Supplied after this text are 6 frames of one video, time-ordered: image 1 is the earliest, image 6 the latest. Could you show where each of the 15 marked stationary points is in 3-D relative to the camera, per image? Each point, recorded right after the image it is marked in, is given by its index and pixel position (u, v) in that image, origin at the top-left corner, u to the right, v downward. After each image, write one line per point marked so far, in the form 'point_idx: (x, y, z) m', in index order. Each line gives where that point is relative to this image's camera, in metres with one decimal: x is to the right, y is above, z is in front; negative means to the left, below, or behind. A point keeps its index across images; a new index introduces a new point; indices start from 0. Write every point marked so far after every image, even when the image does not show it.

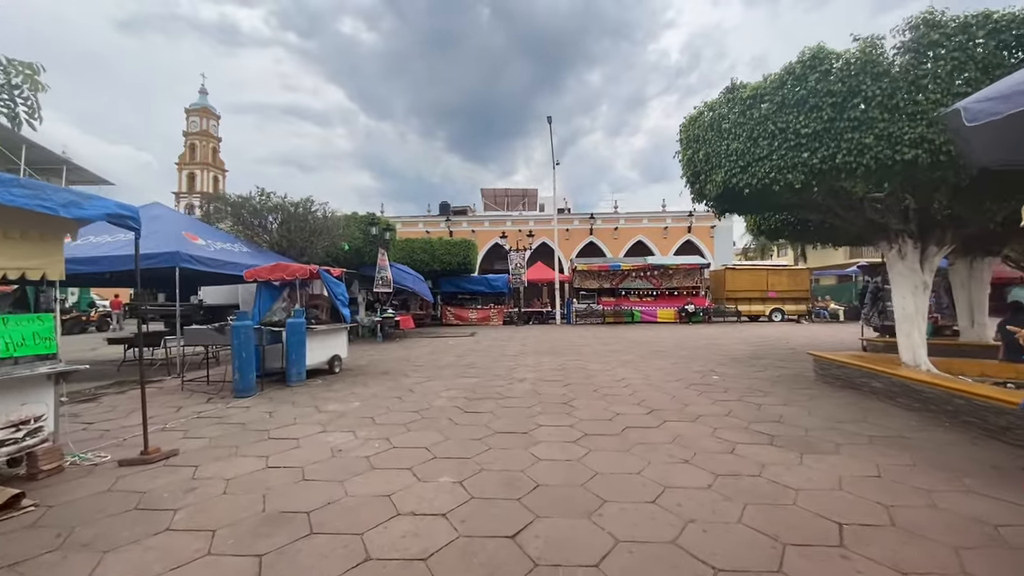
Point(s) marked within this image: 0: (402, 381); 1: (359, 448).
0: (-1.8, -1.5, +7.7) m
1: (-1.4, -1.5, +4.4) m
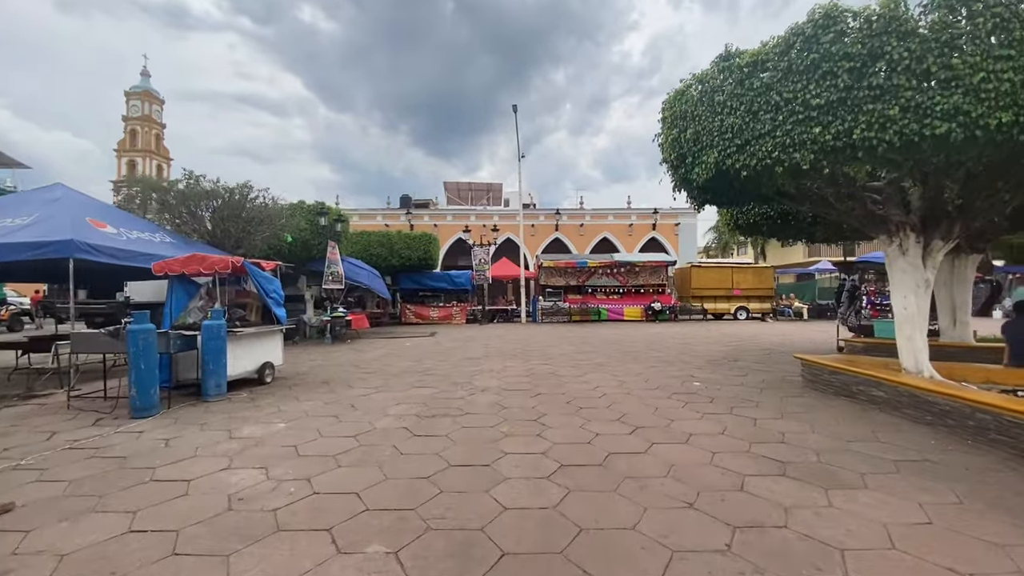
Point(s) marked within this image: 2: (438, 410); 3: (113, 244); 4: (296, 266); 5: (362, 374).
0: (-2.3, -1.4, +6.6) m
1: (-1.7, -1.4, +3.3) m
2: (-0.9, -1.4, +5.6) m
3: (-6.9, +0.8, +8.3) m
4: (-6.5, +0.6, +14.4) m
5: (-2.5, -1.4, +8.1) m
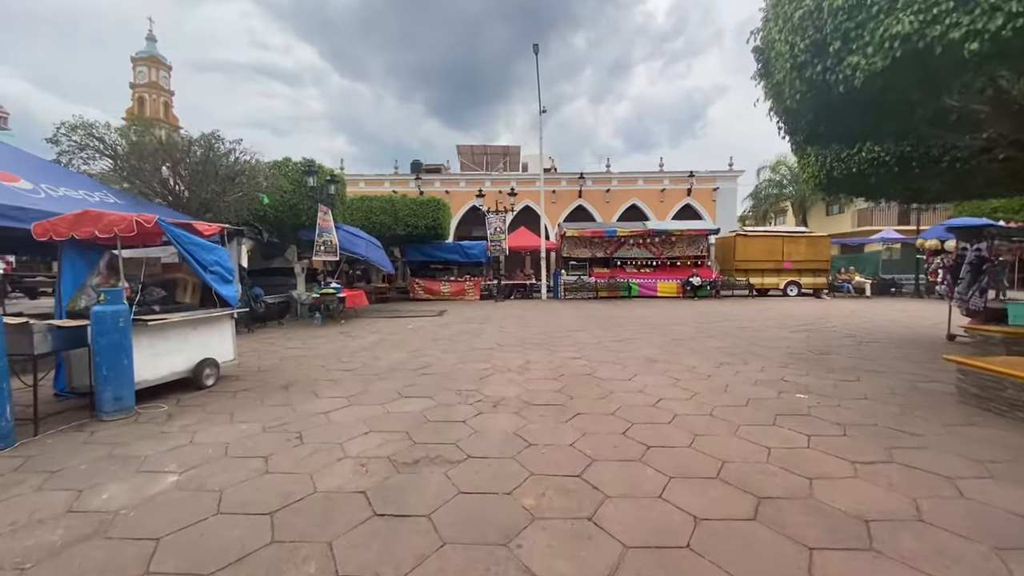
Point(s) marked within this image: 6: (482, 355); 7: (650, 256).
0: (-2.1, -1.2, +4.7) m
1: (-1.5, -1.3, +1.4) m
2: (-0.6, -1.2, +3.6) m
3: (-6.6, +1.1, +6.4) m
4: (-5.9, +1.3, +12.5) m
5: (-2.2, -1.1, +6.2) m
6: (-0.4, -1.0, +7.1) m
7: (+5.3, +1.2, +18.7) m
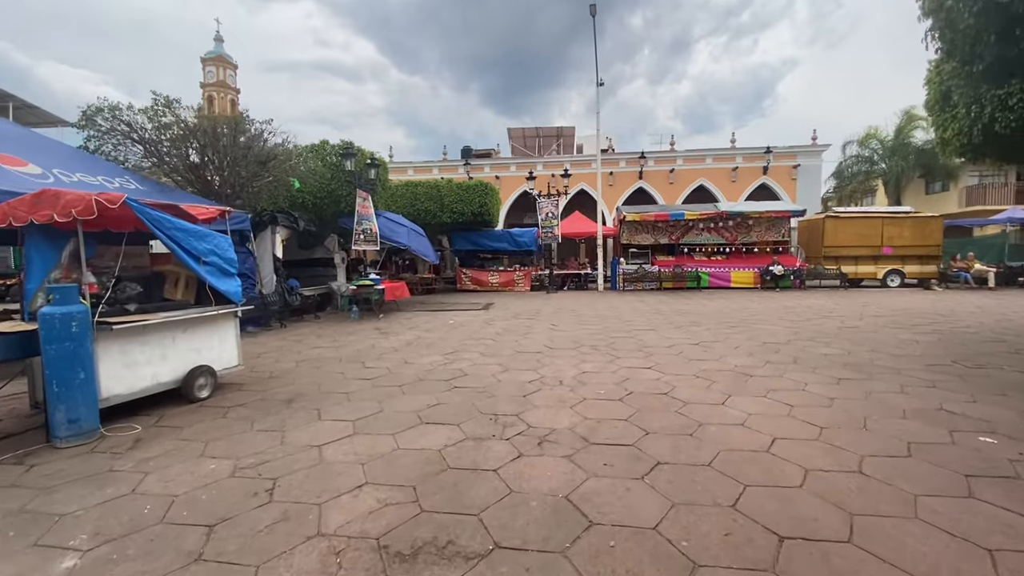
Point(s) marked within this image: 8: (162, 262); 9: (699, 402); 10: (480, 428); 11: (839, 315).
0: (-1.7, -1.1, +3.7) m
1: (-1.5, -1.4, +0.4) m
2: (-0.4, -1.2, +2.5) m
3: (-6.0, +1.2, +5.9) m
4: (-4.7, +1.5, +11.8) m
5: (-1.7, -1.0, +5.2) m
6: (+0.2, -0.9, +5.9) m
7: (+7.2, +1.6, +16.7) m
8: (-3.5, +0.3, +4.8) m
9: (+1.7, -1.0, +4.3) m
10: (-0.2, -1.1, +3.7) m
11: (+6.7, -0.6, +9.9) m
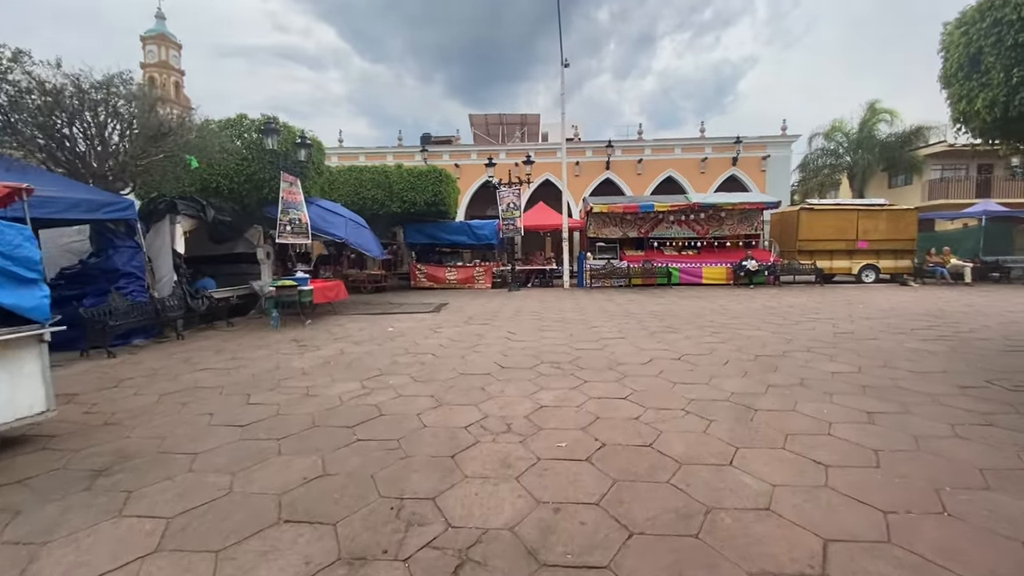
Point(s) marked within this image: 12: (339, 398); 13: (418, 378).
0: (-2.1, -1.2, +2.2) m
1: (-1.8, -1.5, -1.1) m
2: (-0.8, -1.3, +1.1) m
3: (-6.6, +1.1, +4.1) m
4: (-5.7, +1.5, +10.1) m
5: (-2.2, -1.1, +3.8) m
6: (-0.4, -1.0, +4.5) m
7: (+5.9, +1.7, +15.7) m
8: (-4.0, +0.2, +3.2) m
9: (+1.2, -1.1, +3.0) m
10: (-0.7, -1.2, +2.3) m
11: (+5.9, -0.5, +9.0) m
12: (-1.6, -1.0, +4.4) m
13: (-1.0, -0.9, +5.0) m
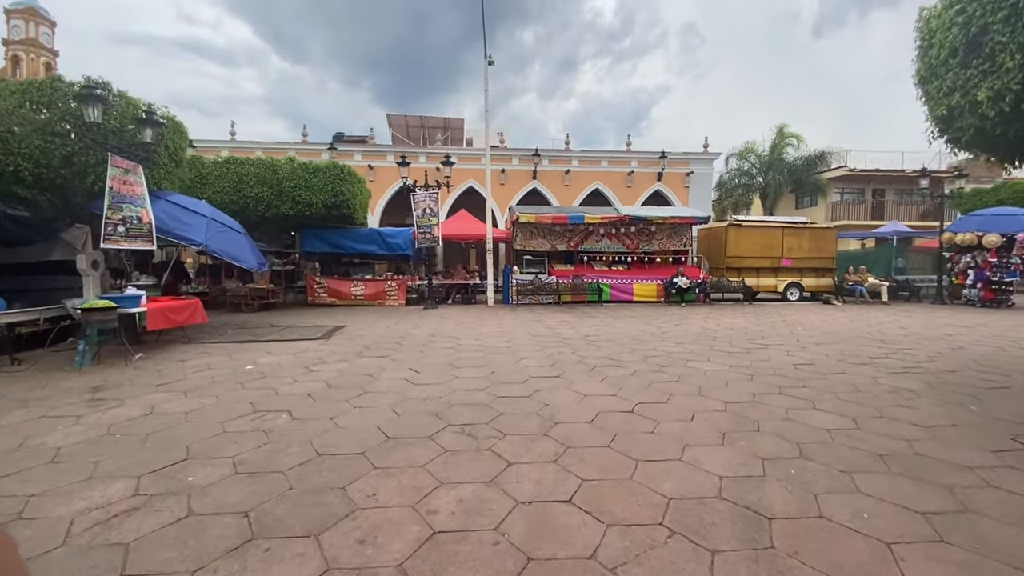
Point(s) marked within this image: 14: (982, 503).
0: (-2.5, -1.4, +0.2) m
1: (-1.6, -1.6, -3.0) m
2: (-0.9, -1.4, -0.7) m
3: (-7.1, +1.0, +1.4) m
4: (-7.1, +1.2, +7.6) m
5: (-2.8, -1.3, +1.7) m
6: (-1.1, -1.2, +2.7) m
7: (+3.4, +1.2, +14.9) m
8: (-4.5, 0.0, +1.0) m
9: (+0.7, -1.3, +1.5) m
10: (-1.0, -1.3, +0.5) m
11: (+4.4, -0.9, +8.1) m
12: (-2.2, -1.2, +2.5) m
13: (-1.7, -1.2, +3.1) m
14: (+2.7, -1.2, +2.8) m
